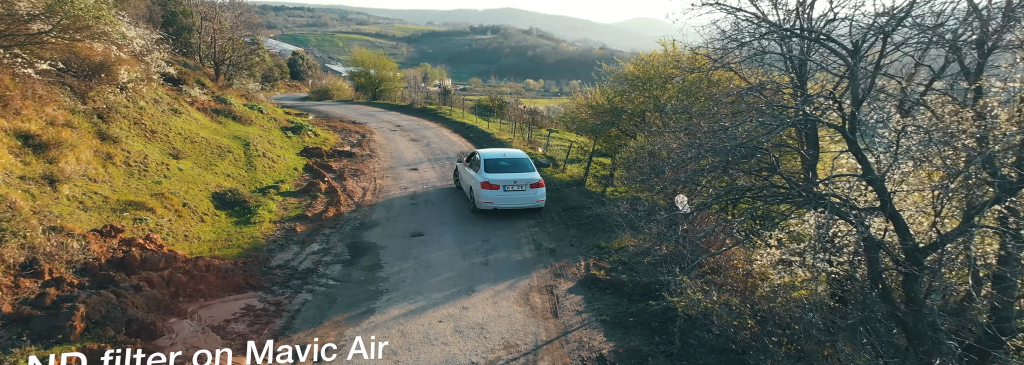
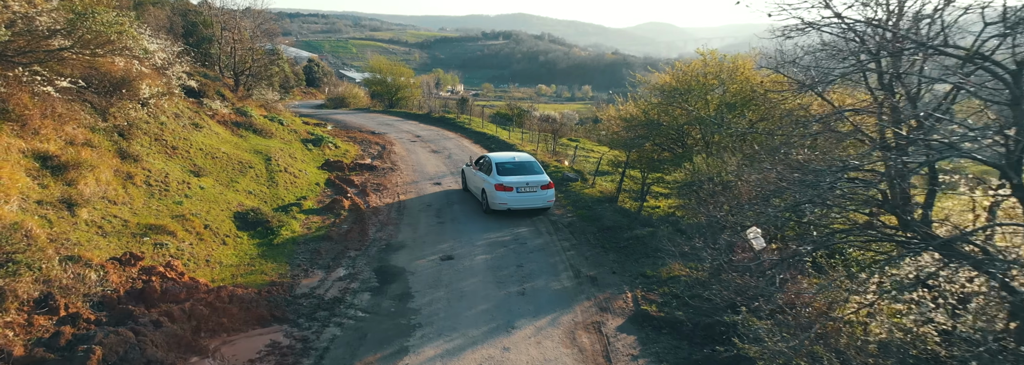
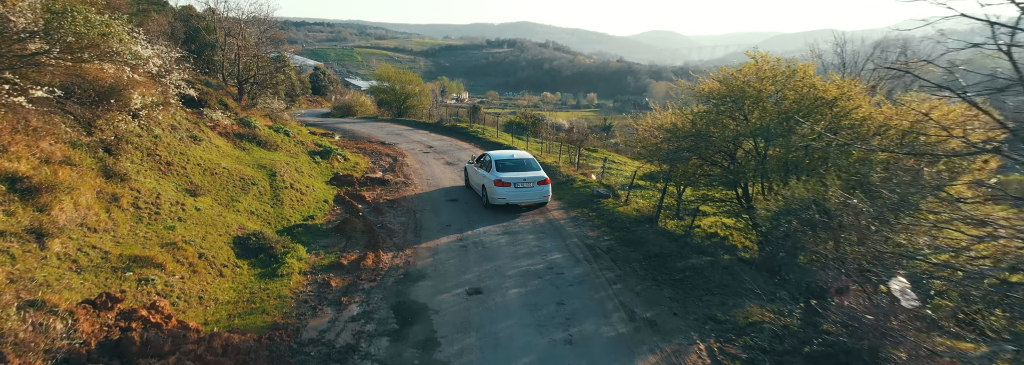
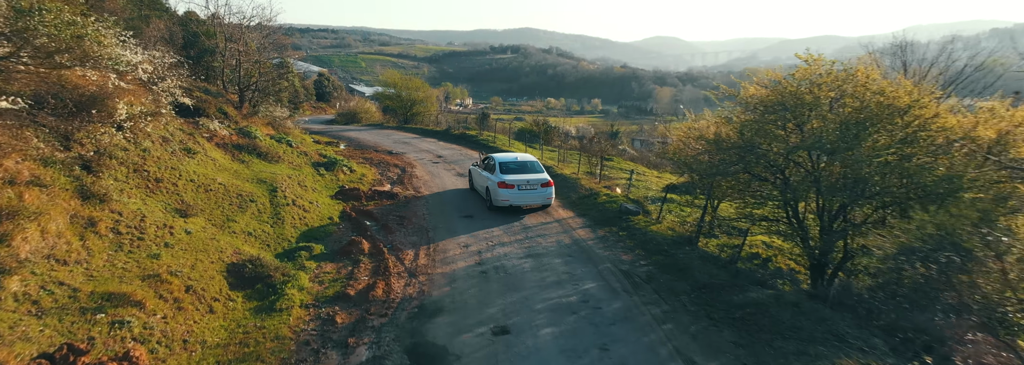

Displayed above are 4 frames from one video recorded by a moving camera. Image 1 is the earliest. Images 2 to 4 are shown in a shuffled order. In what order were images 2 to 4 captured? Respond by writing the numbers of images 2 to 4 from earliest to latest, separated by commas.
2, 3, 4
